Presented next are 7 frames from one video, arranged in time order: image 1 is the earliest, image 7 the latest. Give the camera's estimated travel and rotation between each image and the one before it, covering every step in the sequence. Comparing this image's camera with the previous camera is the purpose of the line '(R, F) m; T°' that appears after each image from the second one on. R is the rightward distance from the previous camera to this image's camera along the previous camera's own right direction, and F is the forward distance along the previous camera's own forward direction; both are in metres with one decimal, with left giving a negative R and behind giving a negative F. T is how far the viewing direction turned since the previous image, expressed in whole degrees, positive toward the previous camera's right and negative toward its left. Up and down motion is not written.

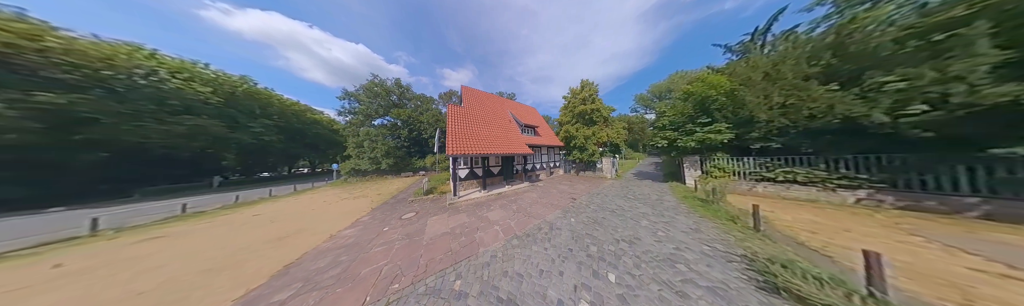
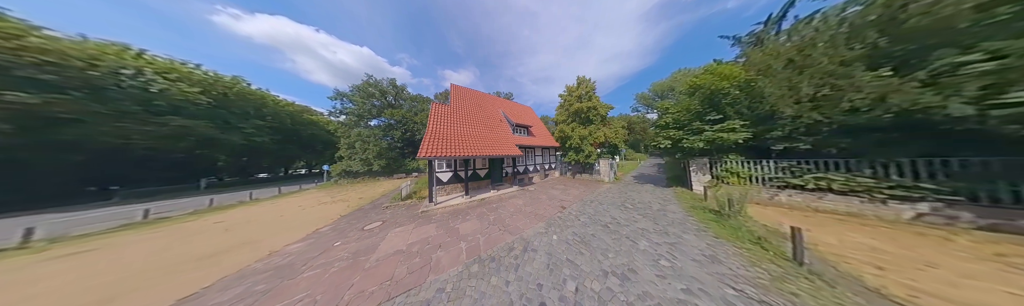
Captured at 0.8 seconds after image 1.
(+1.1, +0.9) m; -1°
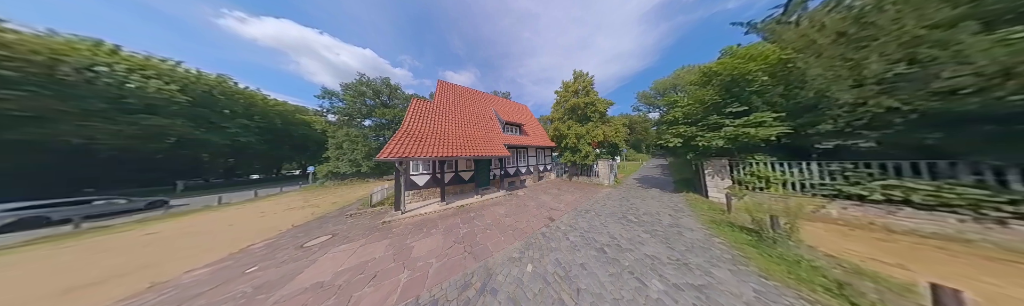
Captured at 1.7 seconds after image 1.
(+1.0, +1.1) m; 0°
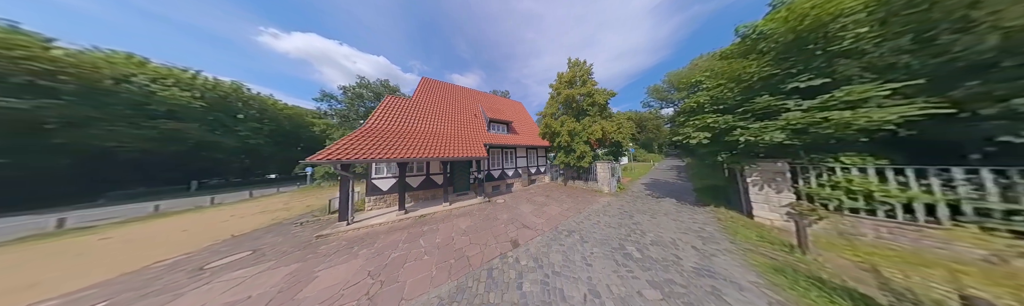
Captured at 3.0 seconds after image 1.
(+1.8, +1.4) m; -3°
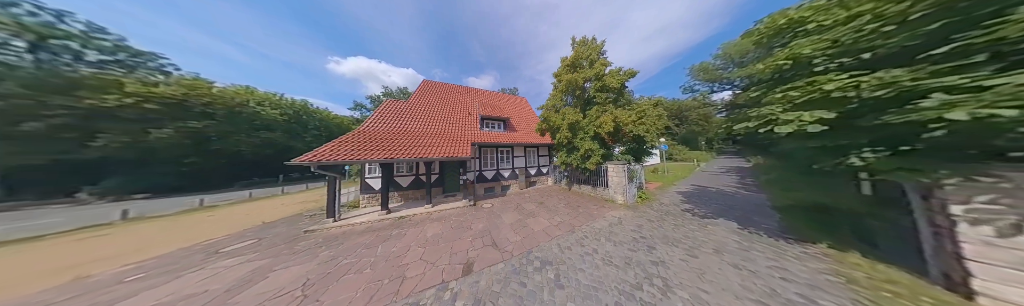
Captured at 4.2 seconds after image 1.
(+1.7, +1.2) m; -9°
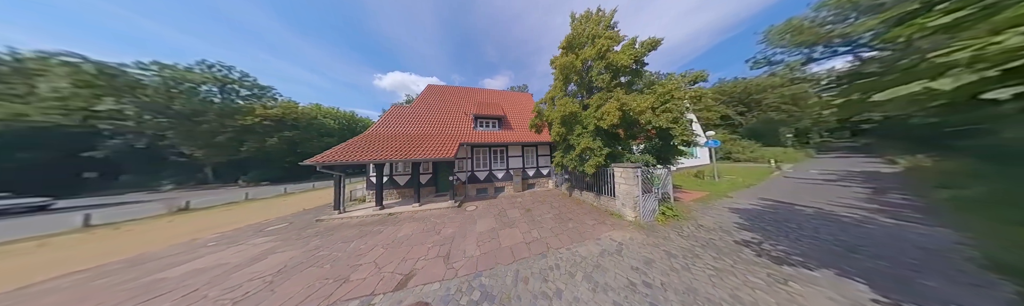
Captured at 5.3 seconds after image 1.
(+1.6, +0.8) m; -10°
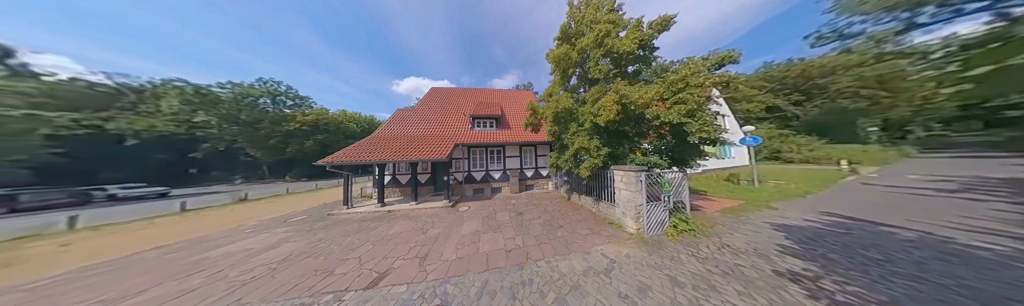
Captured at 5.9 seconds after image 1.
(+0.8, +0.3) m; -5°
